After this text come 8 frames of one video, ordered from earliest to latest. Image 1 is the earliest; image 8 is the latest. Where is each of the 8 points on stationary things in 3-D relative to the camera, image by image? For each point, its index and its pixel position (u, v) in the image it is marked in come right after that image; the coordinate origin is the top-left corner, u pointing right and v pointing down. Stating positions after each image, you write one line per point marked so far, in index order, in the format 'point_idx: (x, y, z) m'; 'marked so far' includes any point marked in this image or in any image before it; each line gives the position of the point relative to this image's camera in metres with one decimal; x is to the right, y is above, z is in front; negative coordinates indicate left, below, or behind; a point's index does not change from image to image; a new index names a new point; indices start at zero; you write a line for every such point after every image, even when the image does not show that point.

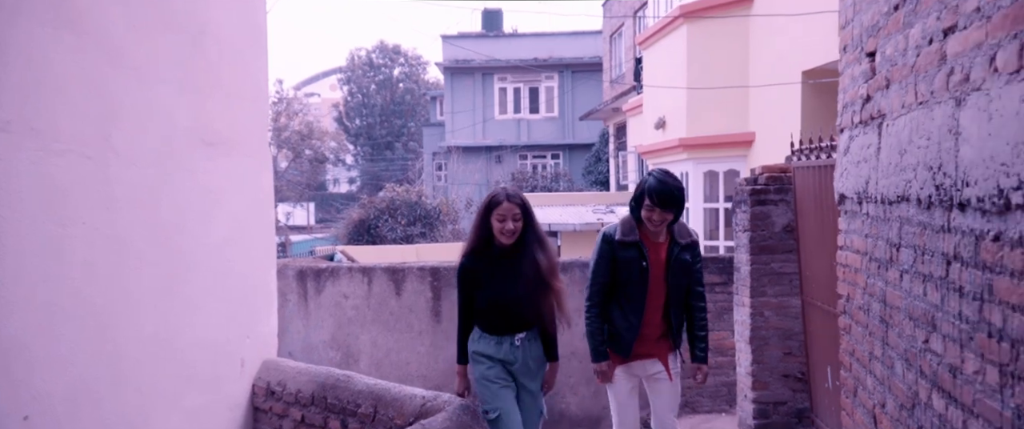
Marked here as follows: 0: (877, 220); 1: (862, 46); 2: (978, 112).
0: (+1.3, 0.0, +3.1) m
1: (+1.3, +0.7, +3.4) m
2: (+1.1, +0.2, +2.1) m
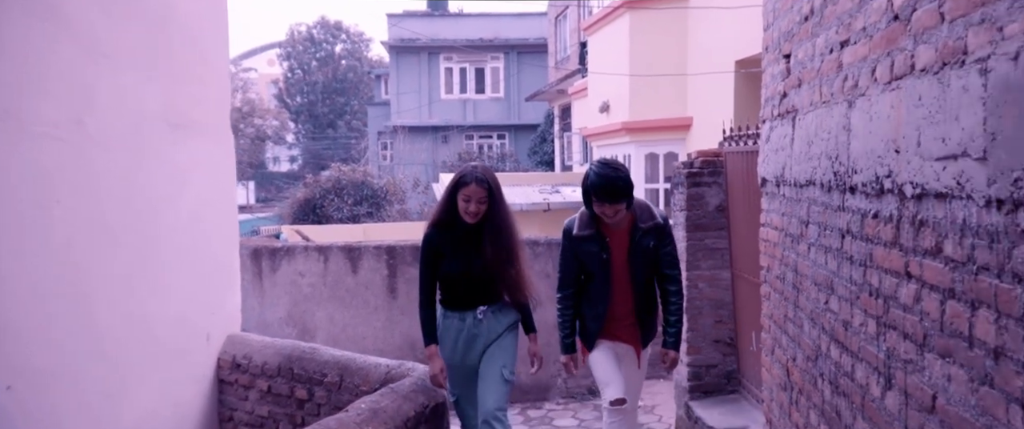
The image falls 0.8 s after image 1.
0: (+1.2, +0.1, +3.6) m
1: (+1.2, +0.7, +3.8) m
2: (+1.0, +0.3, +2.6) m
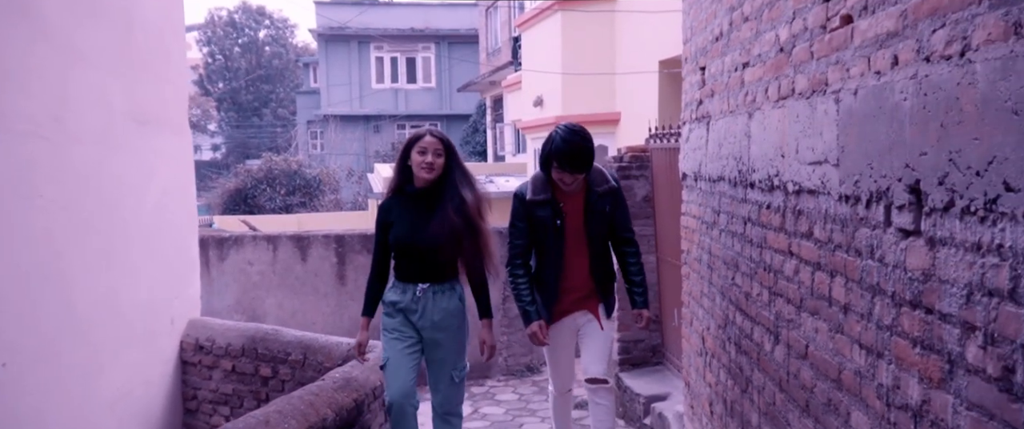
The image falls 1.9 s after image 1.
0: (+0.9, +0.1, +4.2) m
1: (+0.9, +0.8, +4.5) m
2: (+0.9, +0.3, +3.2) m
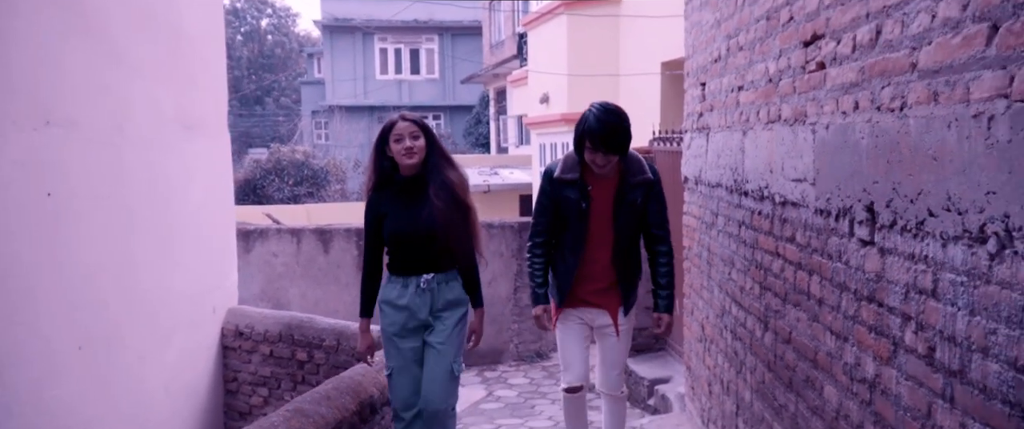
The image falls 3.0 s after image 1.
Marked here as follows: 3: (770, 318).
0: (+1.1, +0.1, +4.8) m
1: (+1.1, +0.8, +5.0) m
2: (+1.0, +0.3, +3.7) m
3: (+1.0, -0.4, +3.5) m
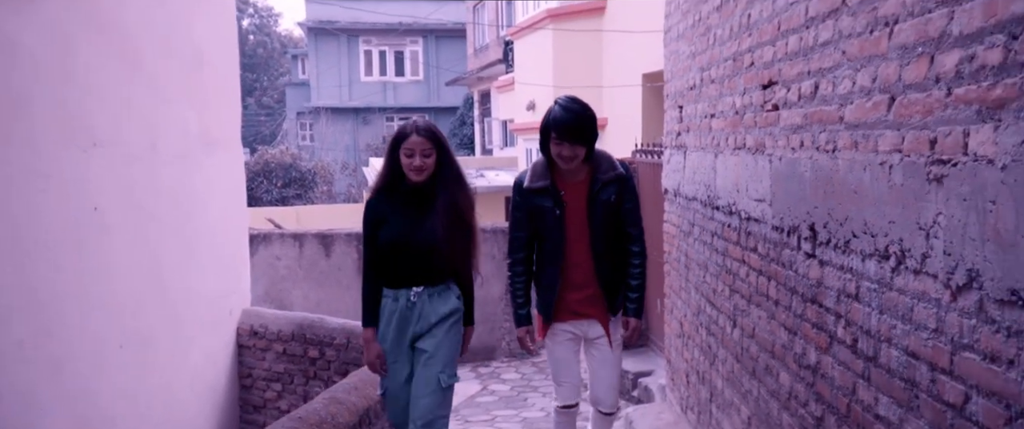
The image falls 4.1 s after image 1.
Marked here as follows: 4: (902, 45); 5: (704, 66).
0: (+1.0, 0.0, +5.3) m
1: (+1.0, +0.7, +5.5) m
2: (+1.0, +0.2, +4.3) m
3: (+1.0, -0.5, +4.1) m
4: (+1.0, +0.4, +2.2) m
5: (+1.0, +0.8, +4.7) m
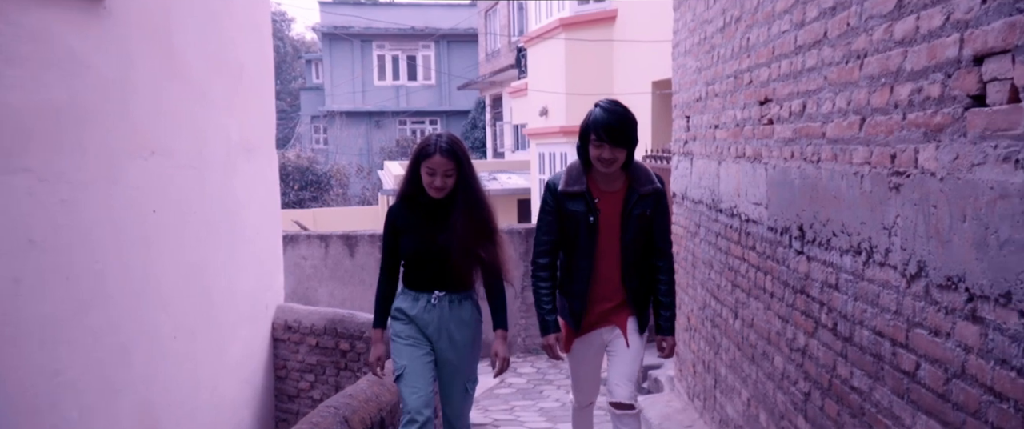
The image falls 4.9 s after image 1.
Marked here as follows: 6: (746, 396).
0: (+1.2, 0.0, +5.8) m
1: (+1.2, +0.7, +6.0) m
2: (+1.1, +0.2, +4.7) m
3: (+1.2, -0.5, +4.5) m
4: (+1.1, +0.4, +2.6) m
5: (+1.2, +0.8, +5.1) m
6: (+1.2, -0.9, +4.4) m
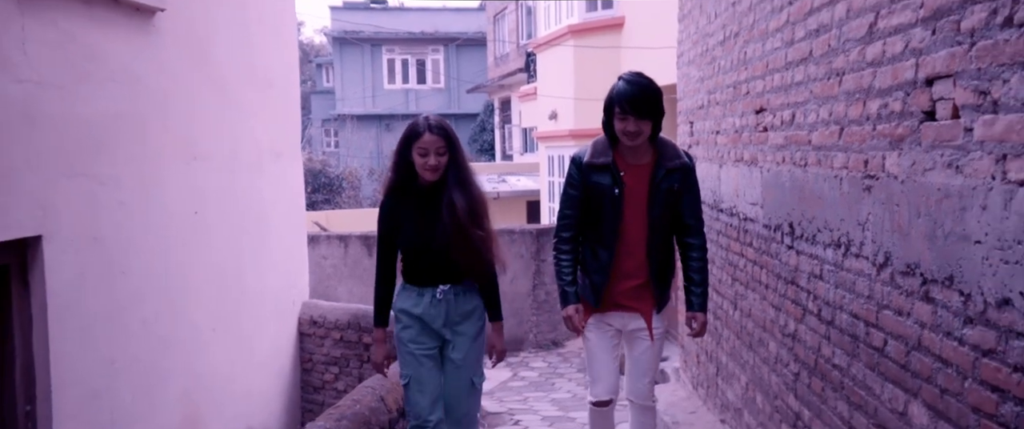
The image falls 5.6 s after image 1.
0: (+1.3, 0.0, +6.2) m
1: (+1.3, +0.7, +6.4) m
2: (+1.2, +0.2, +5.1) m
3: (+1.3, -0.5, +4.9) m
4: (+1.2, +0.4, +3.0) m
5: (+1.2, +0.8, +5.5) m
6: (+1.3, -0.9, +4.7) m
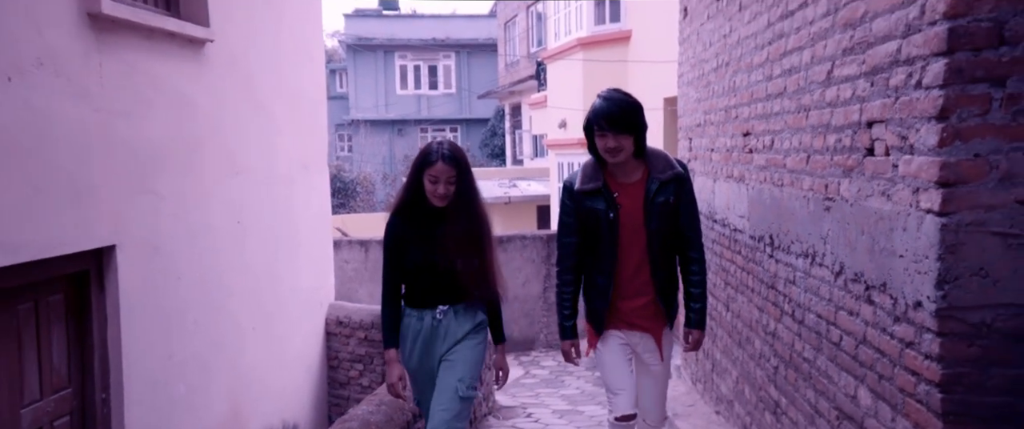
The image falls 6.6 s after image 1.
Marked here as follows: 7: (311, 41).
0: (+1.4, 0.0, +6.7) m
1: (+1.4, +0.6, +6.9) m
2: (+1.3, +0.2, +5.6) m
3: (+1.3, -0.6, +5.4) m
4: (+1.2, +0.4, +3.6) m
5: (+1.3, +0.7, +6.0) m
6: (+1.3, -1.0, +5.3) m
7: (-1.9, +1.6, +8.2) m
